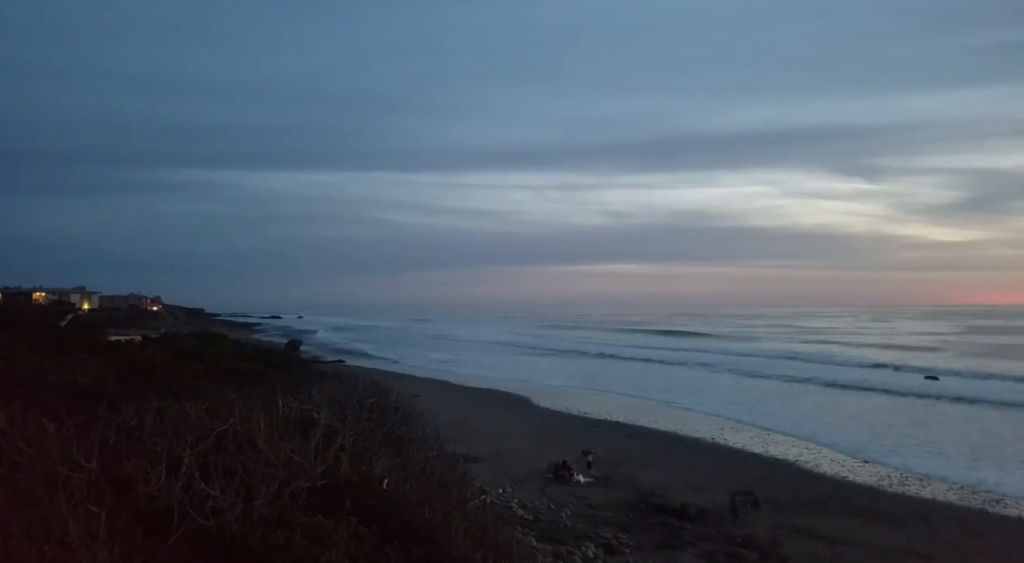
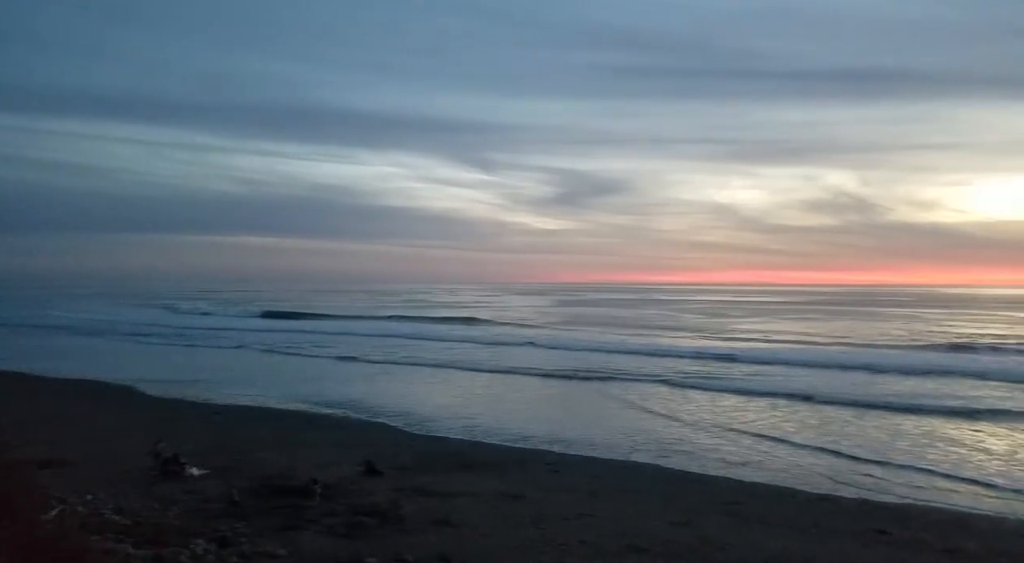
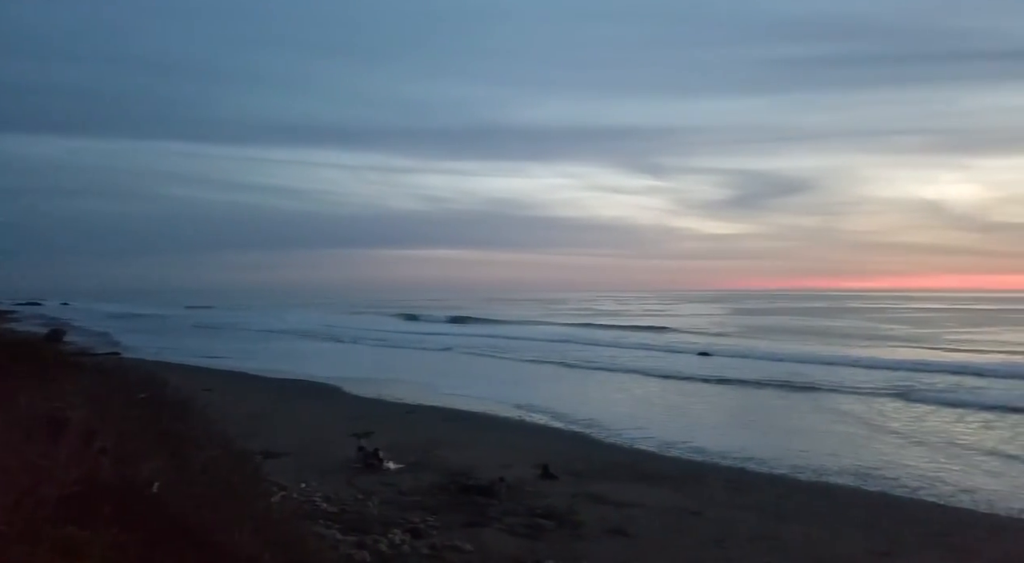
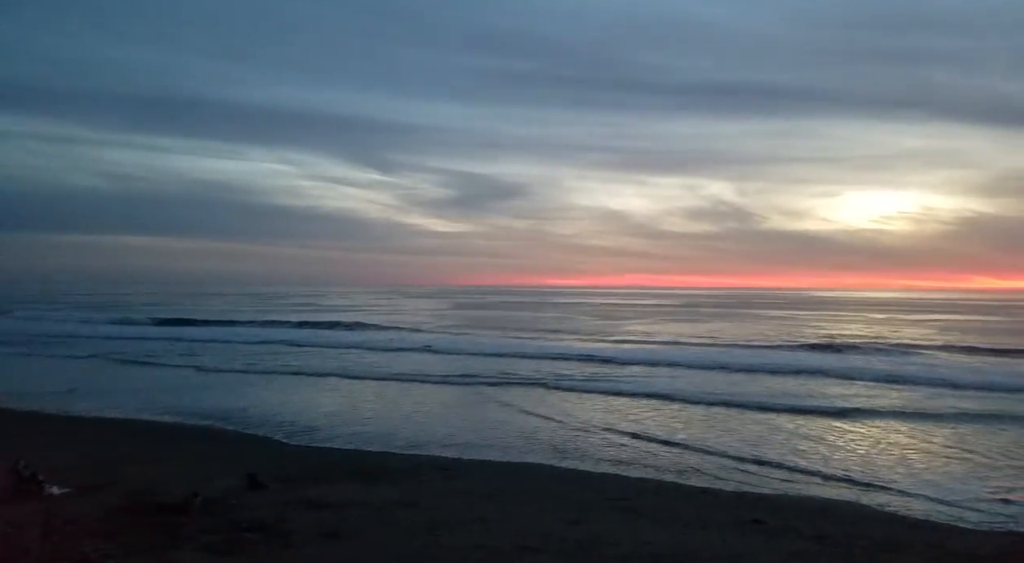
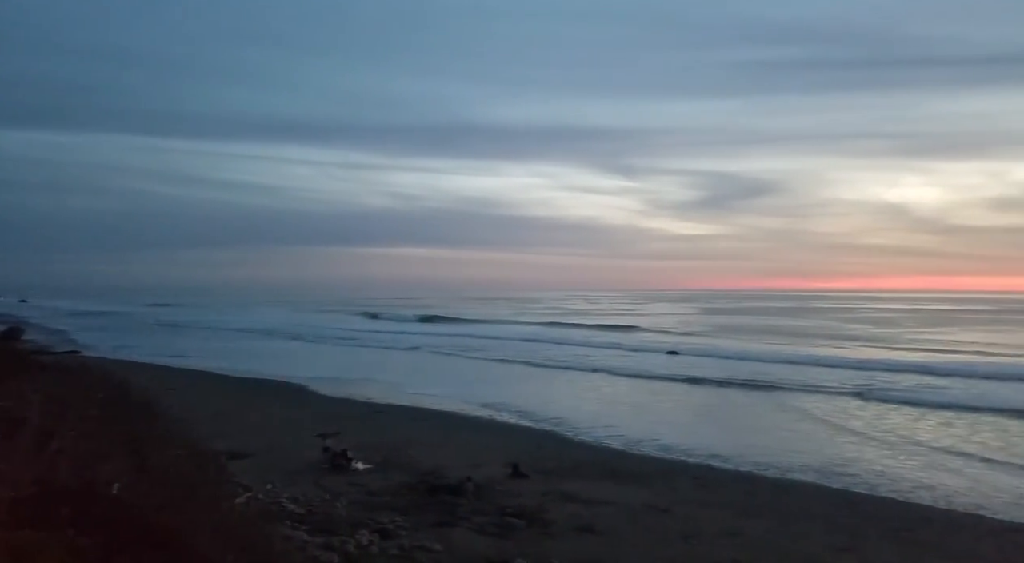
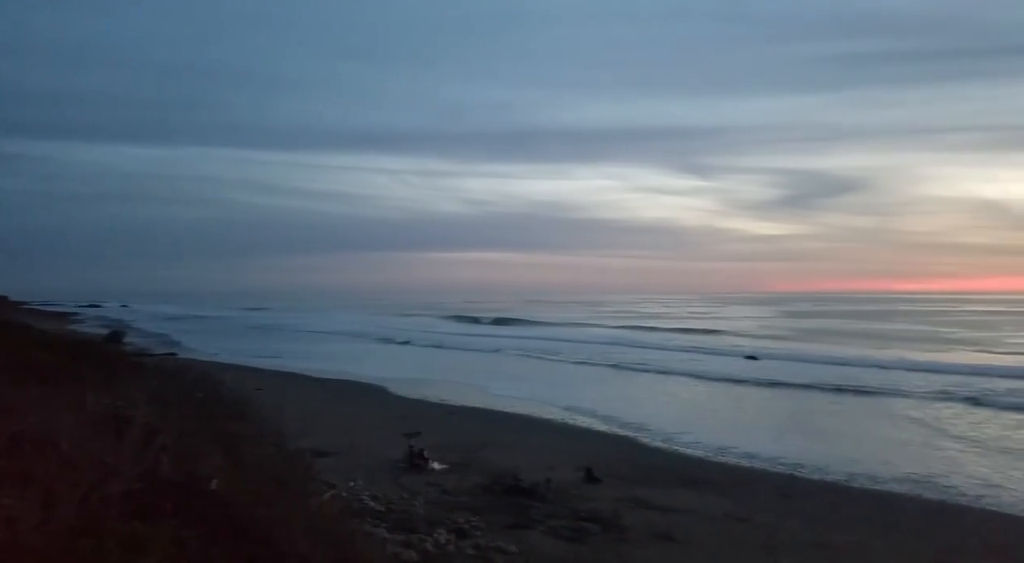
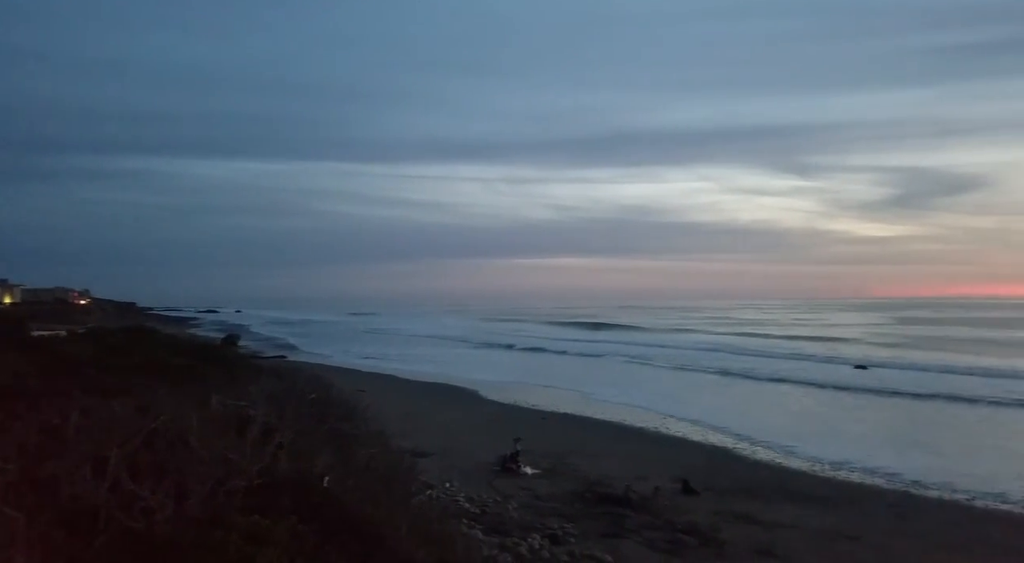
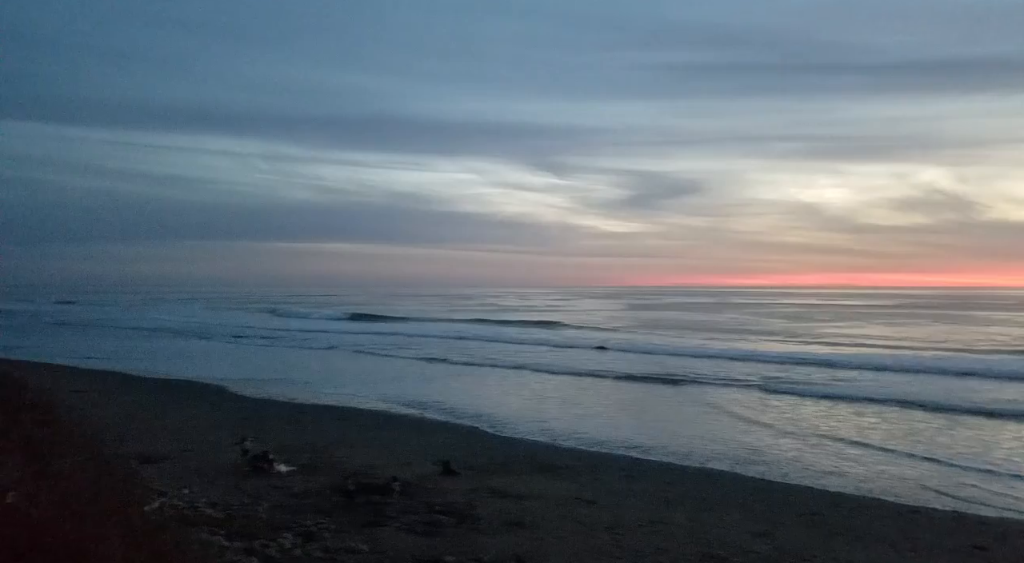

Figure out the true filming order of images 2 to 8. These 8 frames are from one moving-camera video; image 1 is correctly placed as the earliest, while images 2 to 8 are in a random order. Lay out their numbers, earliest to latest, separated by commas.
7, 6, 3, 5, 8, 2, 4
